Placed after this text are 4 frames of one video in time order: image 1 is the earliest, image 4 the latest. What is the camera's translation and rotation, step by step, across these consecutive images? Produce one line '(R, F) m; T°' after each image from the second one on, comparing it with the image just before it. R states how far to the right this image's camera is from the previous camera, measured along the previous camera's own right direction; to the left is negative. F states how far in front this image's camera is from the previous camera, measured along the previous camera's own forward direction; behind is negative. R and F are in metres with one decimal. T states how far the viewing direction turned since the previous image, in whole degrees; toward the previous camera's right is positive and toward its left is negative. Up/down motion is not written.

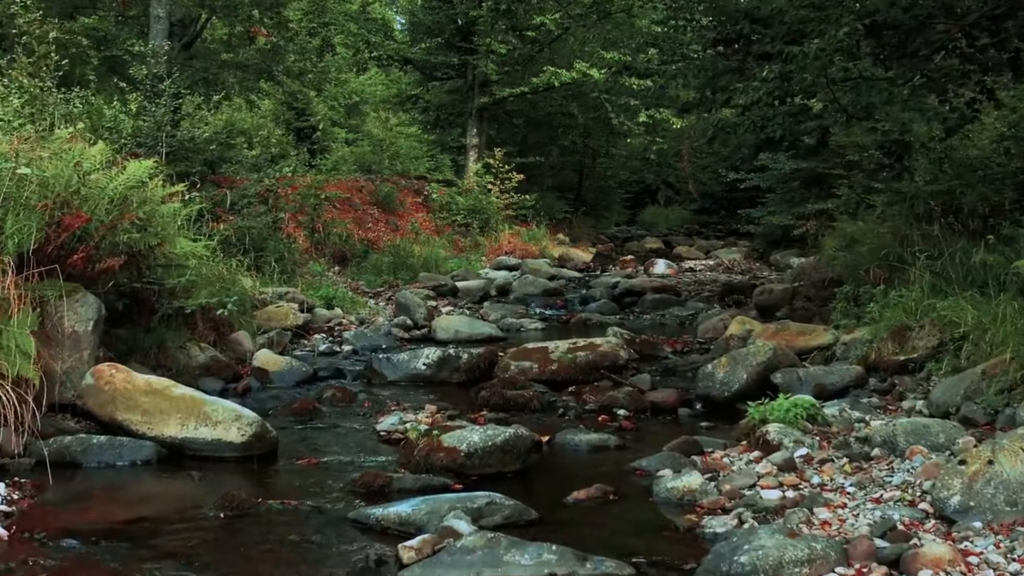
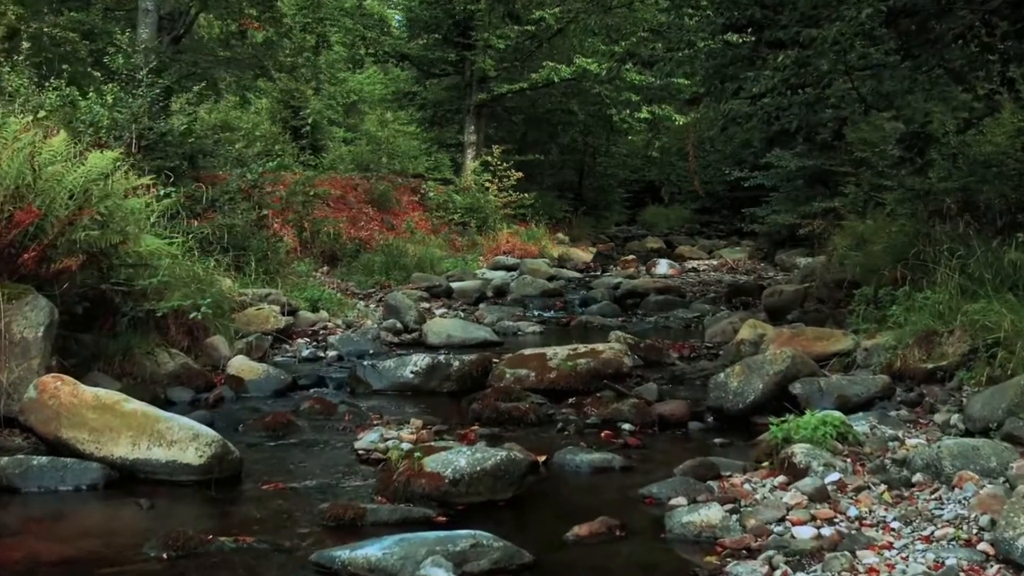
(0.0, +0.6) m; 0°
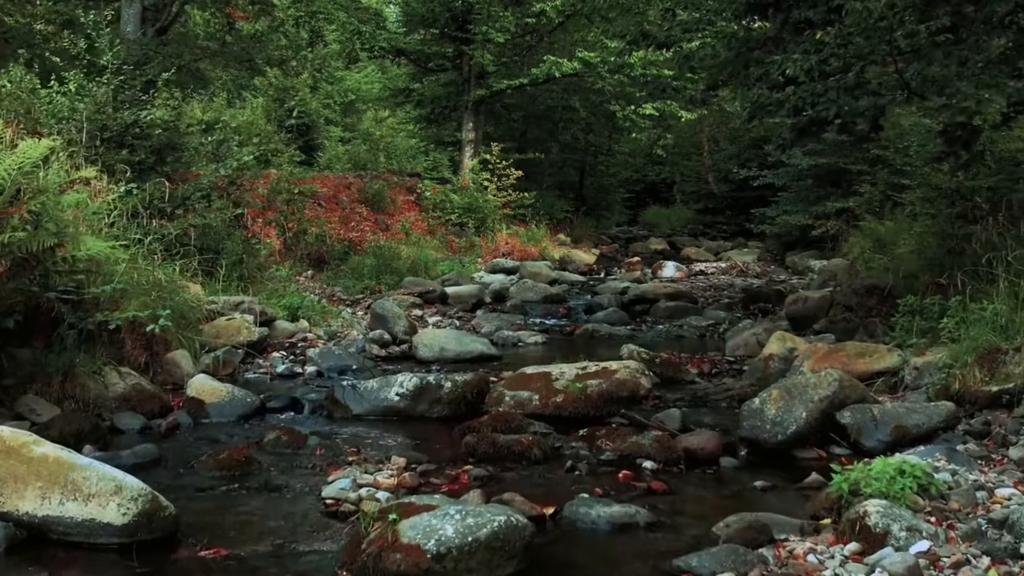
(0.0, +0.9) m; 0°
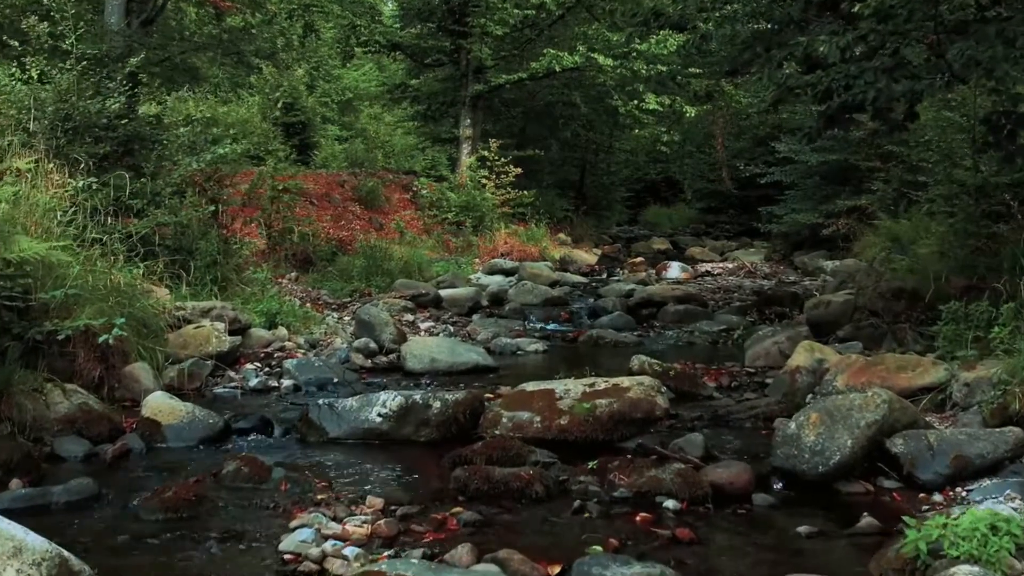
(0.0, +0.7) m; 0°
